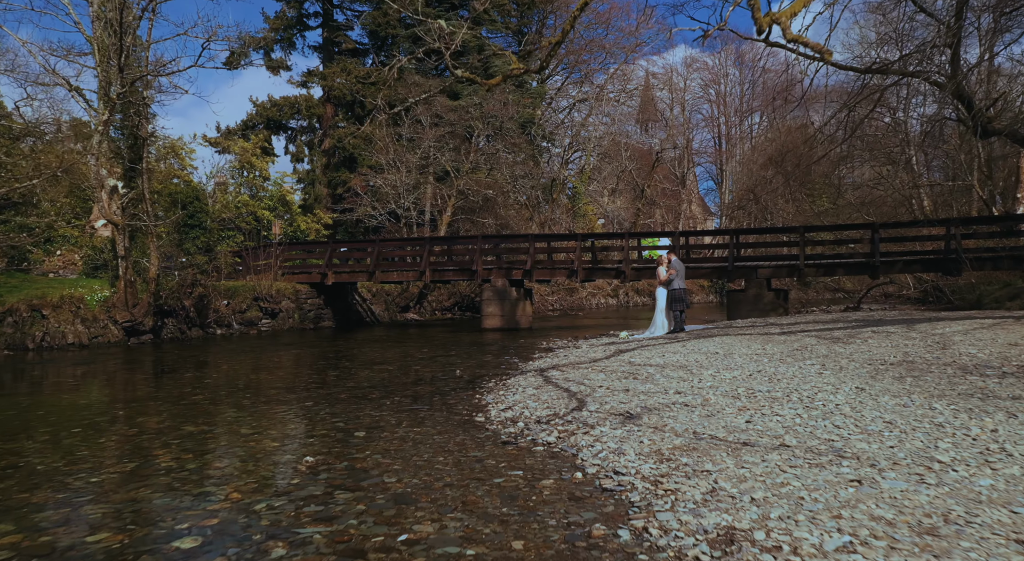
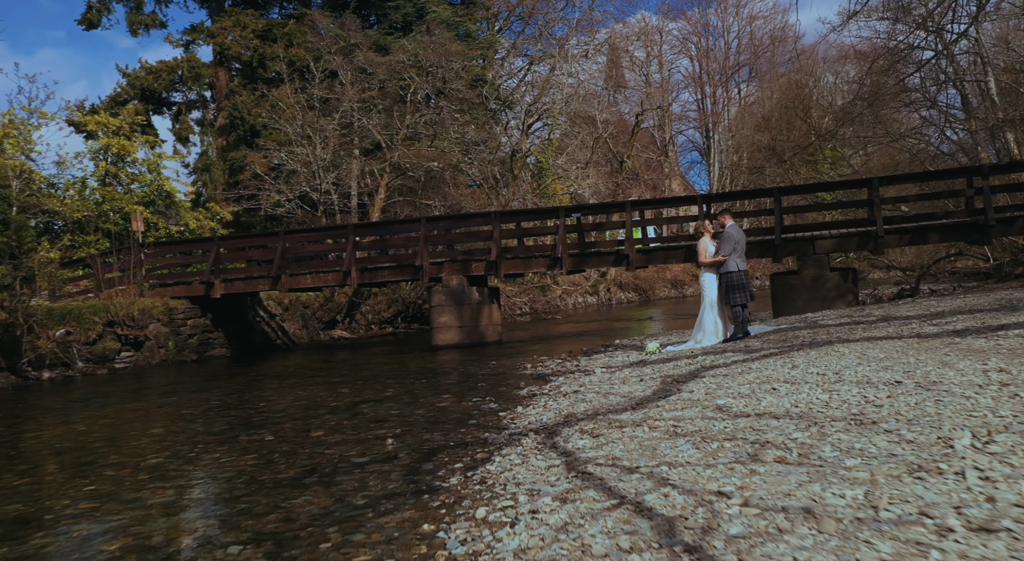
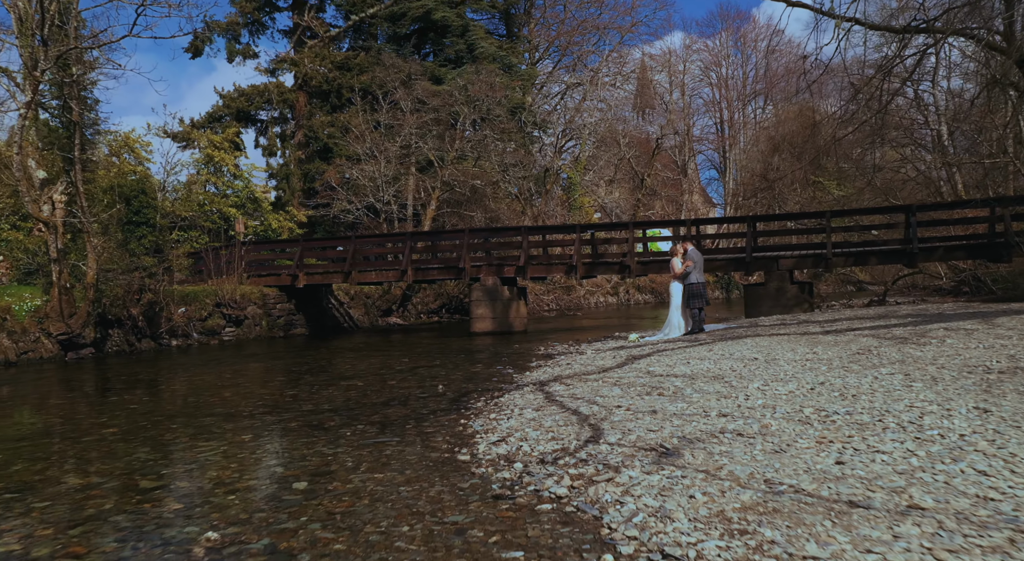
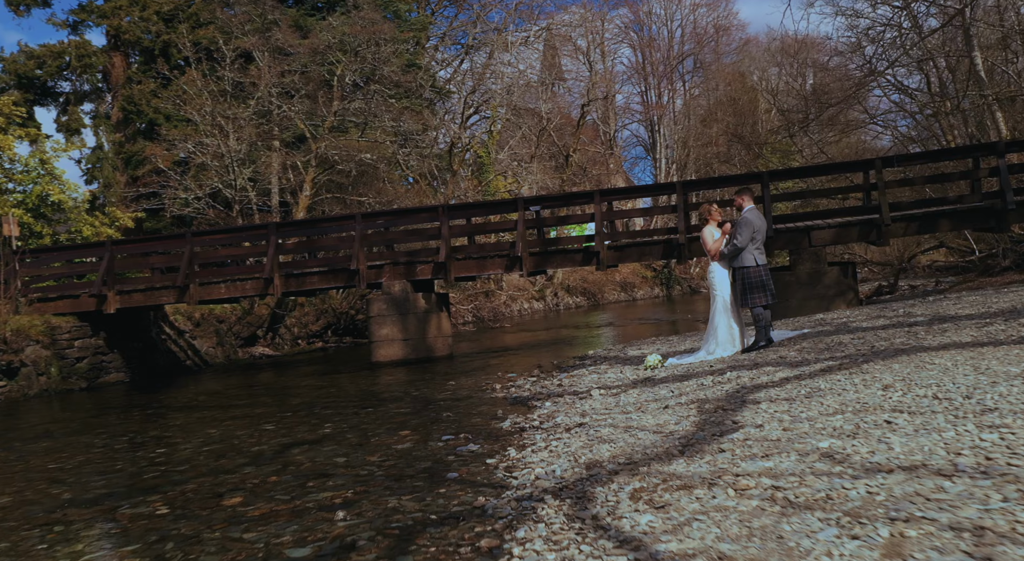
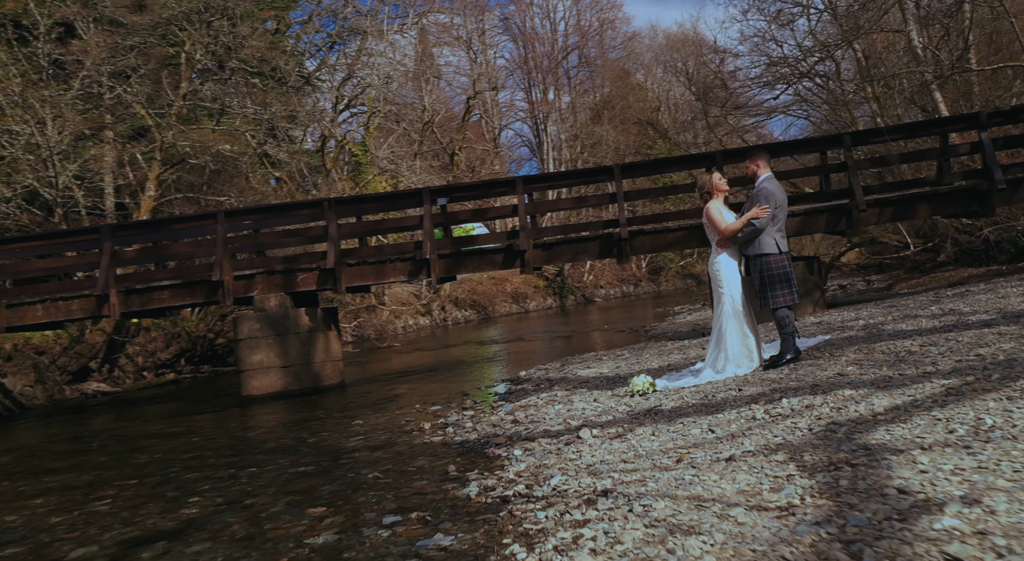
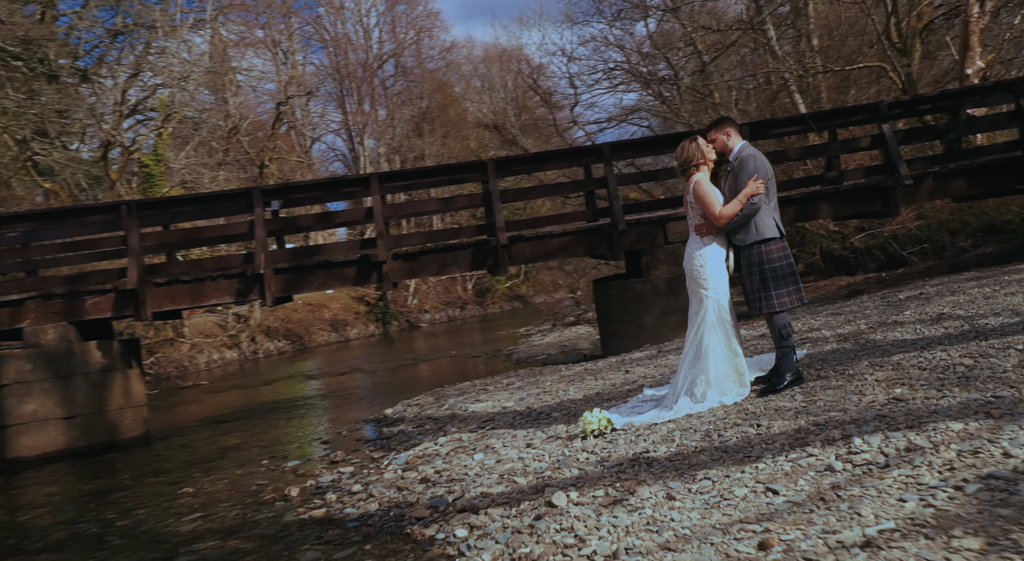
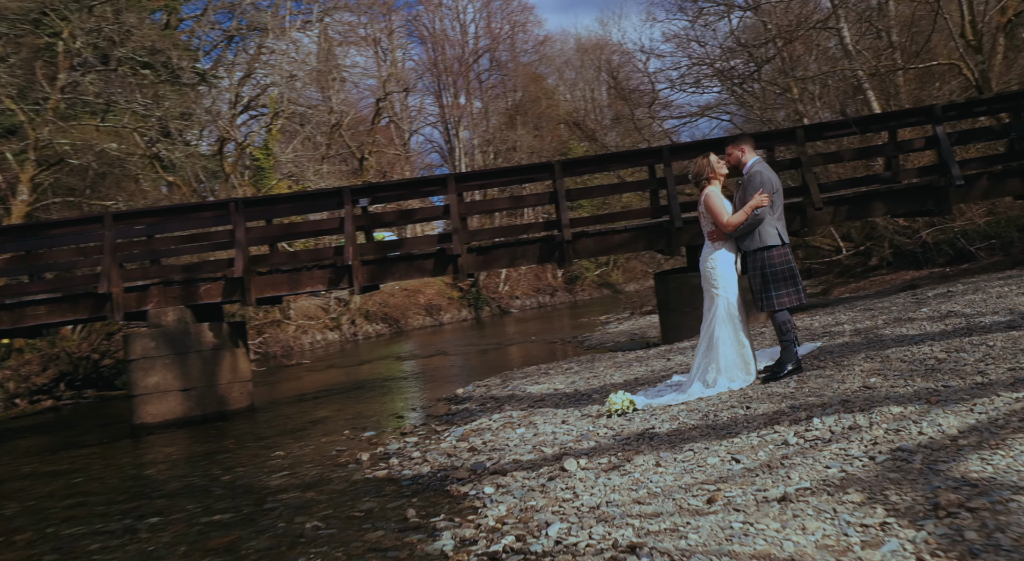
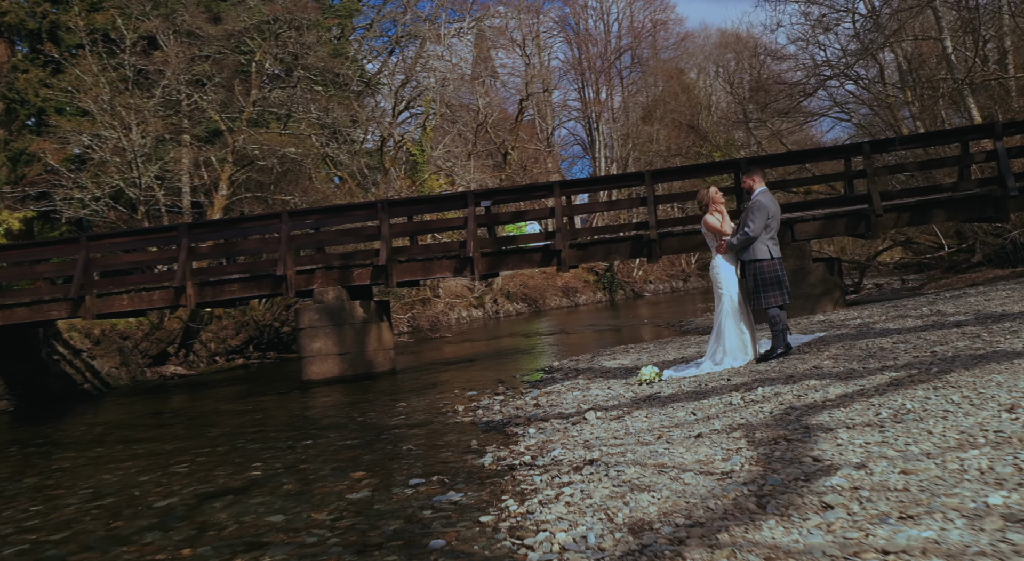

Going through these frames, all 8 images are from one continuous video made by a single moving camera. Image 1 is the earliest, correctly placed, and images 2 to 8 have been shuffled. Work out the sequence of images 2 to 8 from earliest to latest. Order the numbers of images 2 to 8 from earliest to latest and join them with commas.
3, 2, 4, 8, 5, 7, 6
